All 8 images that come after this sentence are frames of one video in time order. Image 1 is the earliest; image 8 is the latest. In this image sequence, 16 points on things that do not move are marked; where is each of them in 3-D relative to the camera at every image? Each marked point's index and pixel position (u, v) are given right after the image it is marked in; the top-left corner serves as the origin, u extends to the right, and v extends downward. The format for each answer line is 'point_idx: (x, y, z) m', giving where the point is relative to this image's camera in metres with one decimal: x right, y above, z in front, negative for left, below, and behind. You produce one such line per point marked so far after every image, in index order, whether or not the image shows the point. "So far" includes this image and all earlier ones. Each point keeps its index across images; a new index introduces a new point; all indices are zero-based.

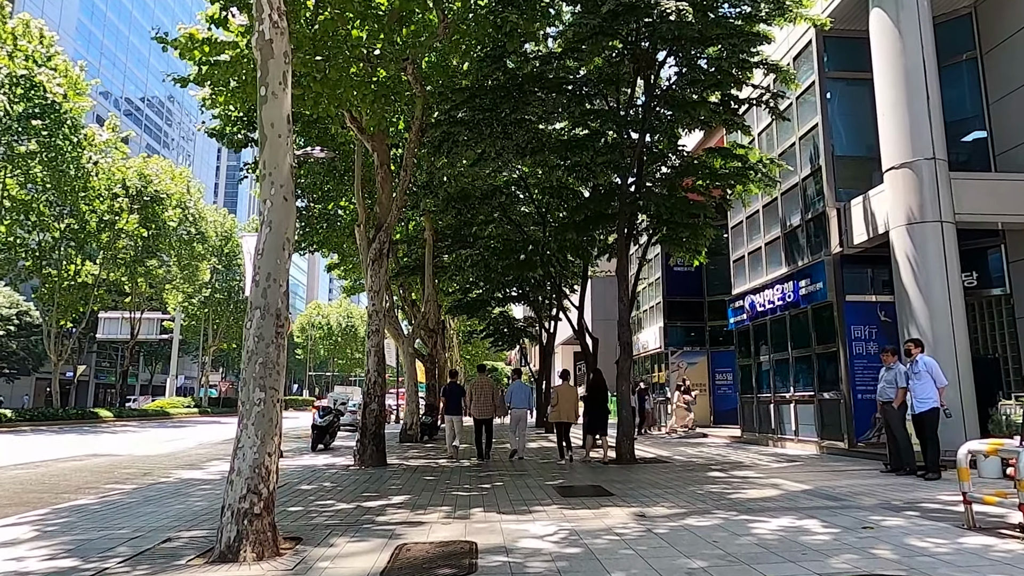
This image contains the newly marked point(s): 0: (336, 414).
0: (-5.2, -3.7, +19.6) m
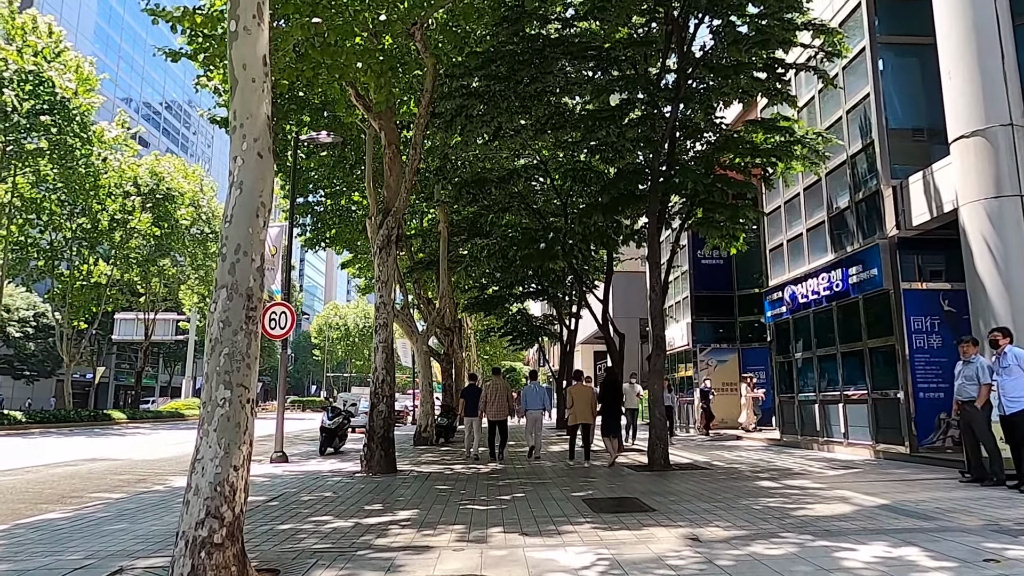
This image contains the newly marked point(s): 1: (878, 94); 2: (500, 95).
0: (-4.6, -3.6, +18.5) m
1: (+7.1, +3.8, +12.9) m
2: (-0.2, +3.5, +12.1) m
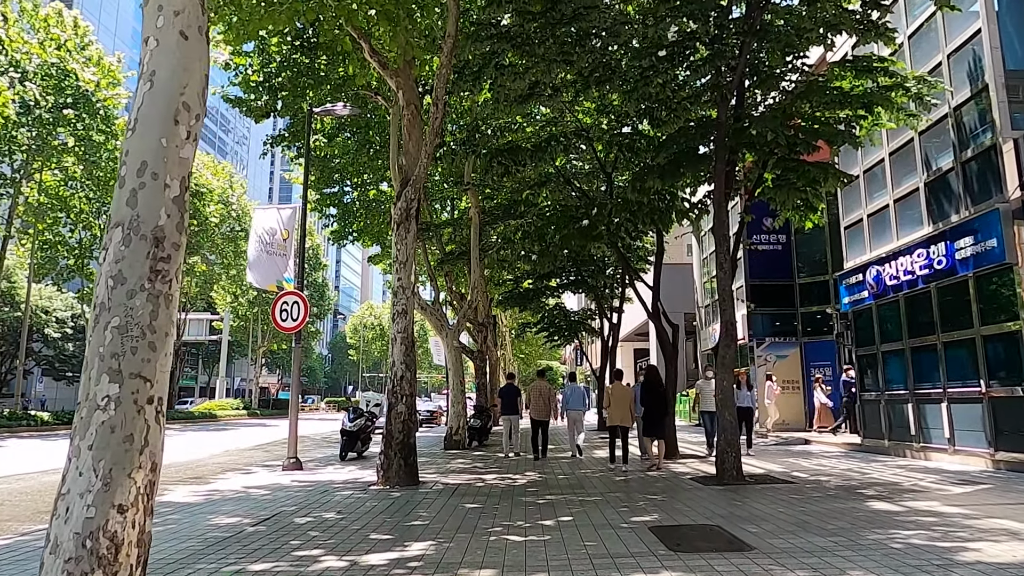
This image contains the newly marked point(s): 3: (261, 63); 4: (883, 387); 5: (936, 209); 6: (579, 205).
0: (-3.6, -3.3, +16.9) m
1: (+7.7, +4.2, +10.7) m
2: (+0.4, +3.9, +10.2) m
3: (-7.0, +6.2, +18.6) m
4: (+7.8, -2.1, +13.9) m
5: (+7.7, +1.4, +12.1) m
6: (+1.4, +1.8, +14.5) m
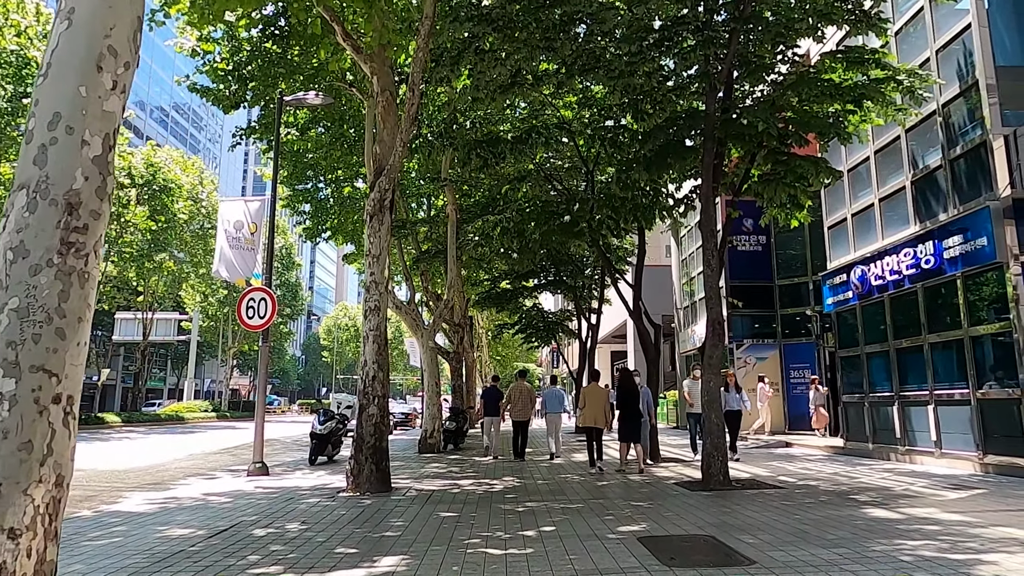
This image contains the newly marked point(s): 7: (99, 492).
0: (-4.2, -3.2, +16.2) m
1: (+7.4, +4.2, +10.5) m
2: (+0.1, +3.9, +9.8) m
3: (-7.5, +6.3, +17.9) m
4: (+7.3, -2.1, +13.7) m
5: (+7.3, +1.4, +11.9) m
6: (+1.0, +1.9, +14.1) m
7: (-7.4, -3.6, +11.9) m
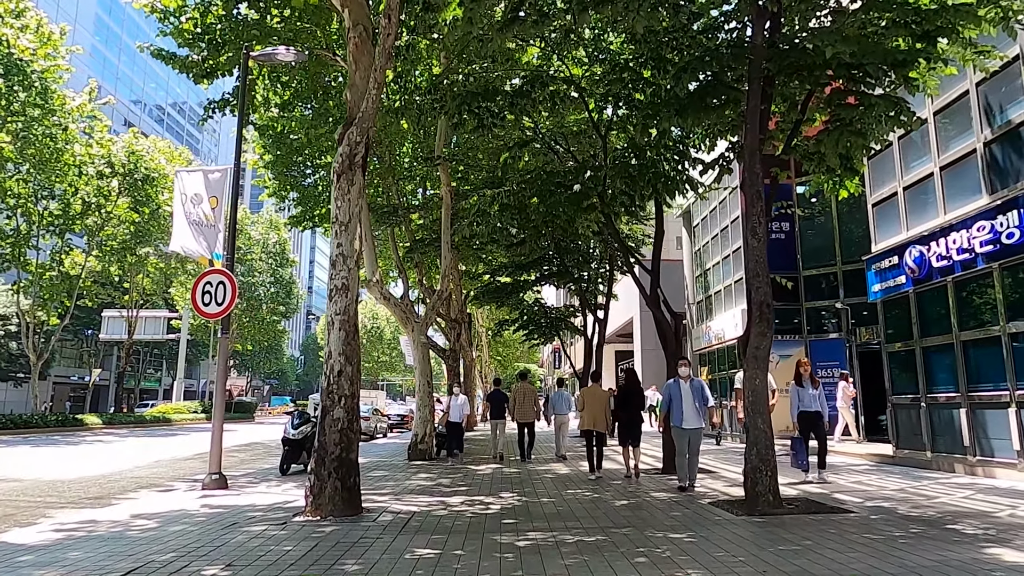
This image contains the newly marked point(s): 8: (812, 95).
0: (-4.2, -2.9, +14.3) m
1: (+7.4, +4.5, +8.6) m
2: (+0.1, +4.2, +7.9) m
3: (-7.5, +6.6, +16.0) m
4: (+7.3, -1.8, +11.8) m
5: (+7.3, +1.7, +10.0) m
6: (+1.0, +2.2, +12.2) m
7: (-7.4, -3.3, +10.0) m
8: (+4.0, +2.6, +8.8) m
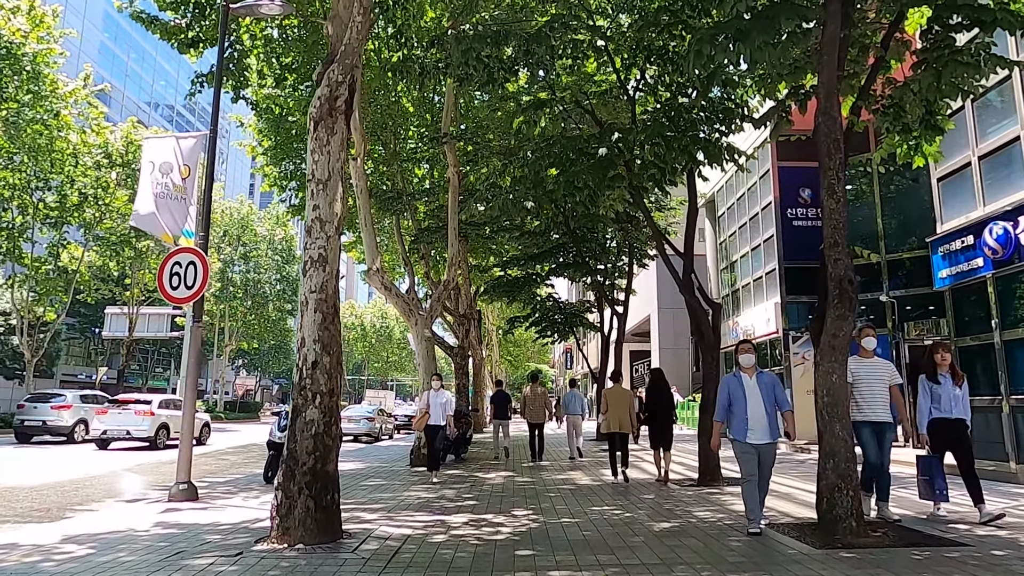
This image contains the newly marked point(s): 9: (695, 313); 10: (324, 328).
0: (-3.9, -2.6, +12.8) m
1: (+7.6, +4.7, +6.9) m
2: (+0.2, +4.5, +6.3) m
3: (-7.2, +6.9, +14.6) m
4: (+7.5, -1.5, +10.1) m
5: (+7.5, +2.0, +8.3) m
6: (+1.2, +2.4, +10.6) m
7: (-7.2, -3.0, +8.5) m
8: (+4.2, +2.8, +7.2) m
9: (+3.1, -0.5, +11.1) m
10: (-1.8, -0.4, +6.5) m
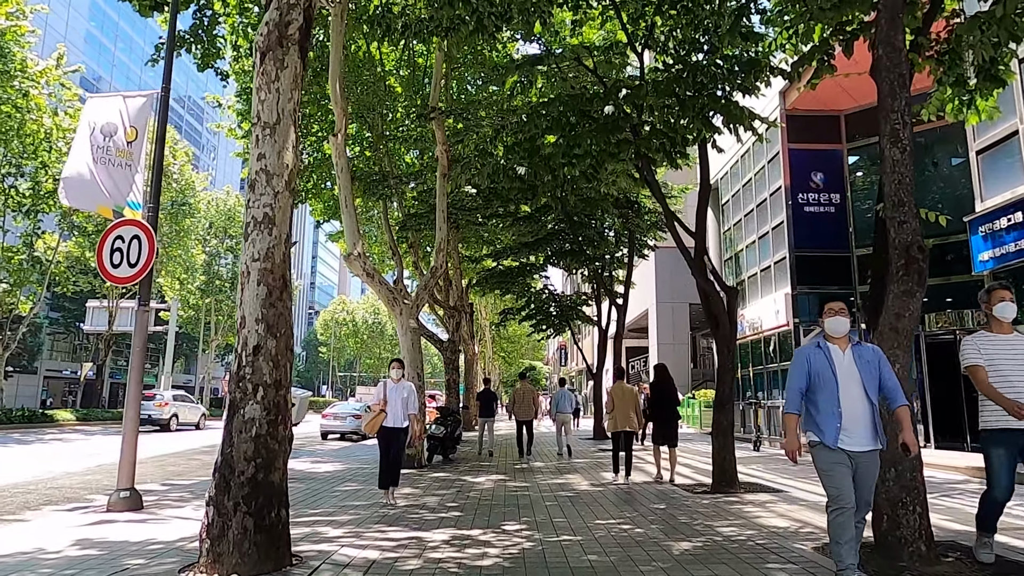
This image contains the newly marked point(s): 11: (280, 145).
0: (-4.1, -2.4, +11.6) m
1: (+7.5, +5.0, +5.7) m
2: (+0.2, +4.7, +5.1) m
3: (-7.4, +7.2, +13.3) m
4: (+7.4, -1.3, +9.0) m
5: (+7.4, +2.2, +7.1) m
6: (+1.1, +2.7, +9.4) m
7: (-7.3, -2.8, +7.3) m
8: (+4.1, +3.1, +6.0) m
9: (+2.9, -0.2, +9.9) m
10: (-1.9, -0.1, +5.3) m
11: (-2.0, +1.1, +5.5) m
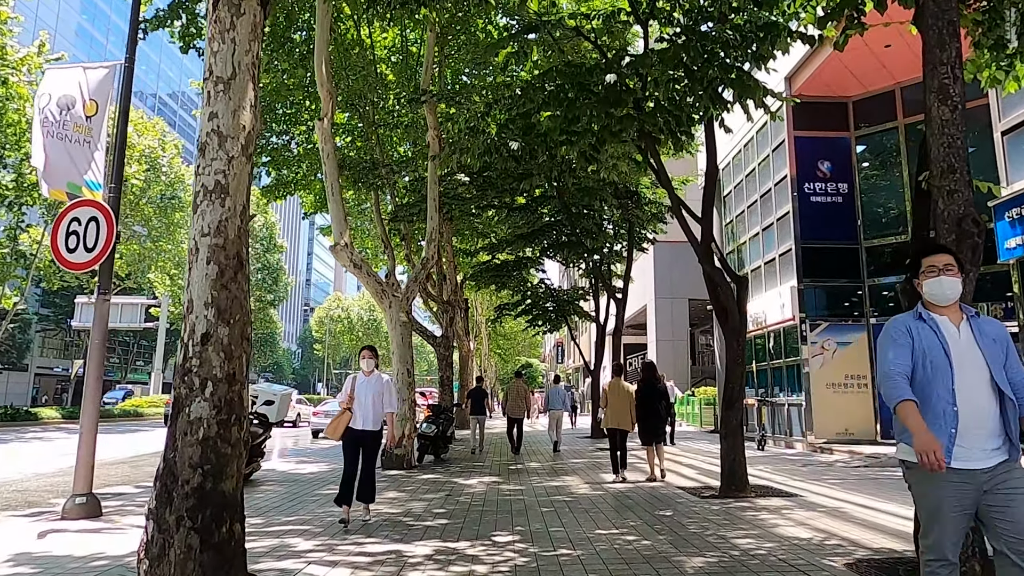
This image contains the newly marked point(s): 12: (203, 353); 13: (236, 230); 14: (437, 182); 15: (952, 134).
0: (-4.2, -2.2, +10.9) m
1: (+7.5, +5.1, +5.1) m
2: (+0.1, +4.9, +4.4) m
3: (-7.5, +7.4, +12.5) m
4: (+7.3, -1.2, +8.3) m
5: (+7.4, +2.4, +6.5) m
6: (+1.0, +2.8, +8.7) m
7: (-7.4, -2.6, +6.5) m
8: (+4.0, +3.2, +5.3) m
9: (+2.9, -0.1, +9.2) m
10: (-2.0, 0.0, +4.6) m
11: (-2.1, +1.2, +4.7) m
12: (-2.1, -0.4, +4.5) m
13: (-2.0, +0.3, +4.7) m
14: (-1.8, +2.5, +15.7) m
15: (+3.0, +1.0, +4.5) m
